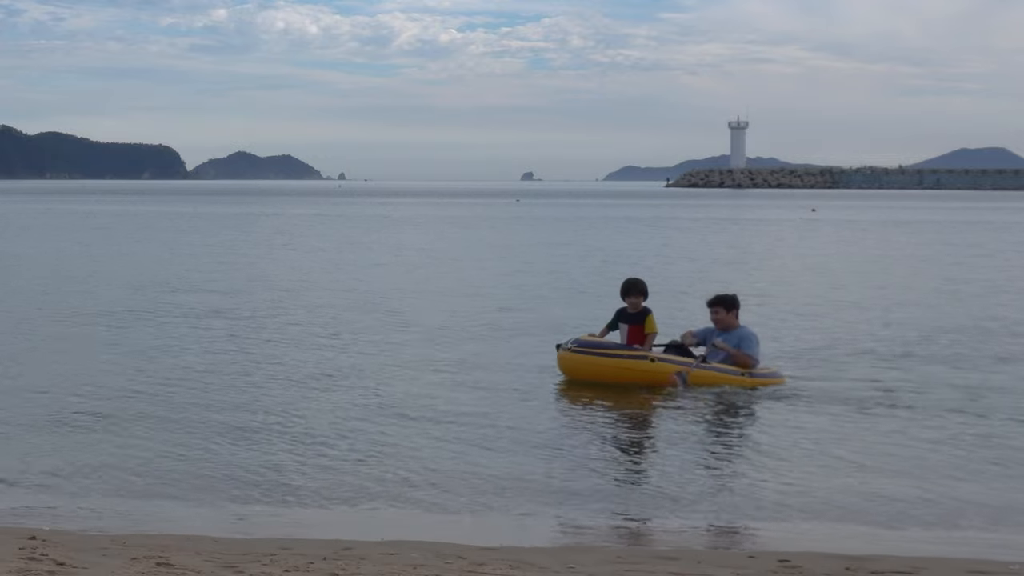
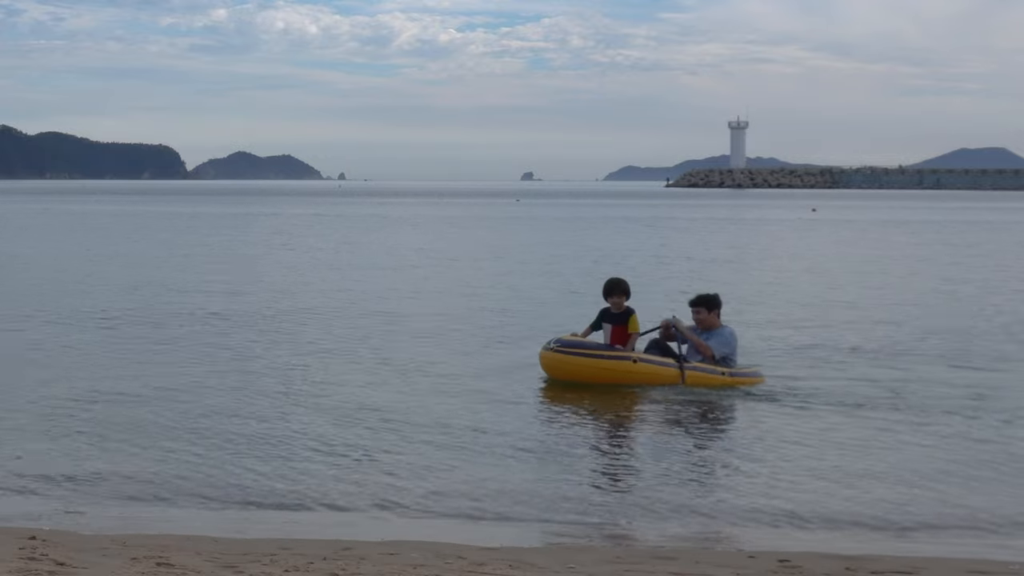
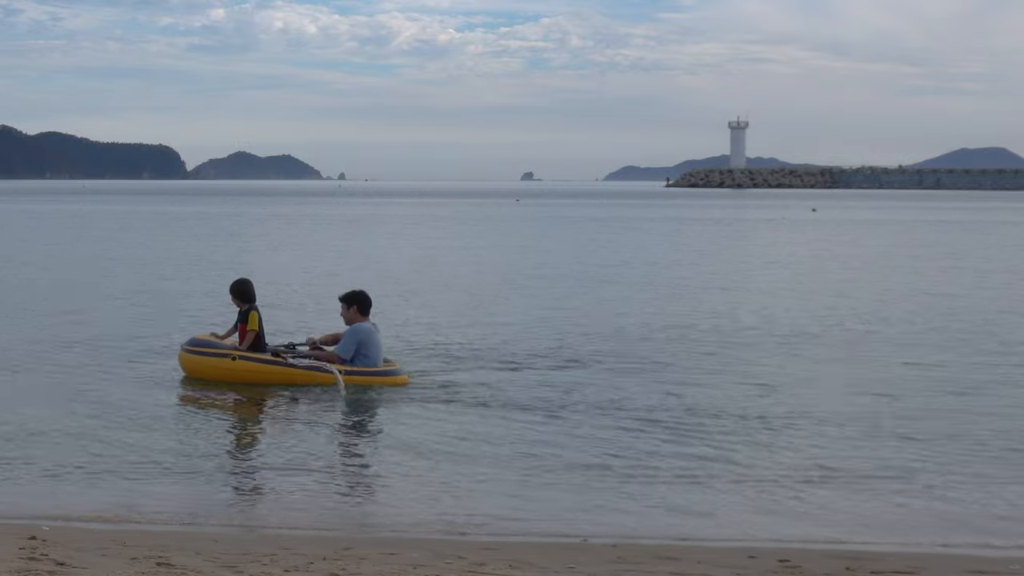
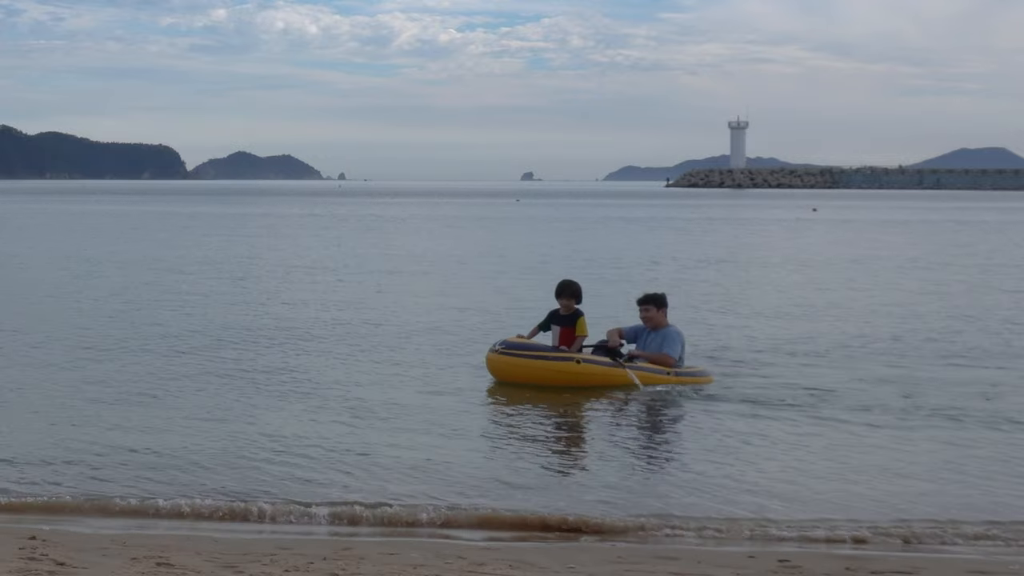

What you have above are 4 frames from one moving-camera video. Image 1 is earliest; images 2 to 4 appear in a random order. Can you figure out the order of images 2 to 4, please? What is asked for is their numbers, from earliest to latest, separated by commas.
2, 4, 3
